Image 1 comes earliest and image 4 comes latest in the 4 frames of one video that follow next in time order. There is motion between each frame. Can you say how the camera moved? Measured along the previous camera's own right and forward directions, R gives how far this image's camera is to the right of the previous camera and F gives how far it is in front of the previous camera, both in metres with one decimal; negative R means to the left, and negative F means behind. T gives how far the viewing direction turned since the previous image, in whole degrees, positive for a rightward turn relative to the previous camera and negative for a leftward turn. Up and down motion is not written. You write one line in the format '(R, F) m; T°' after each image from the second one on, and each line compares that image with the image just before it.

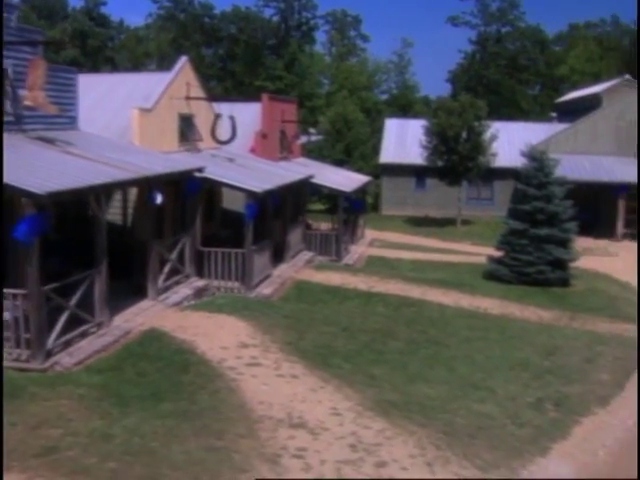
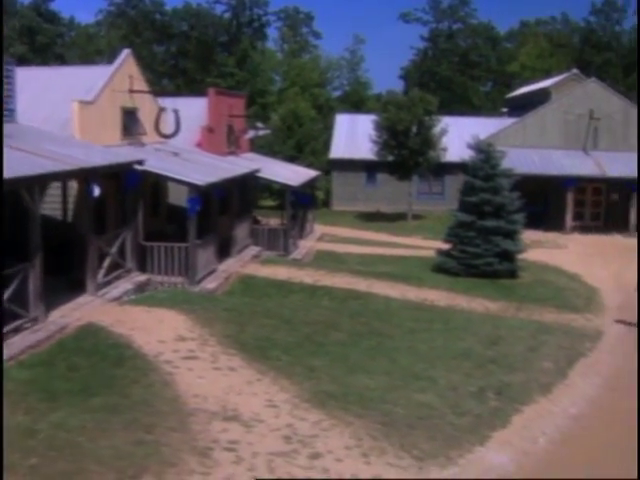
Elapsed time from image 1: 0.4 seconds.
(+0.2, +0.2) m; +2°
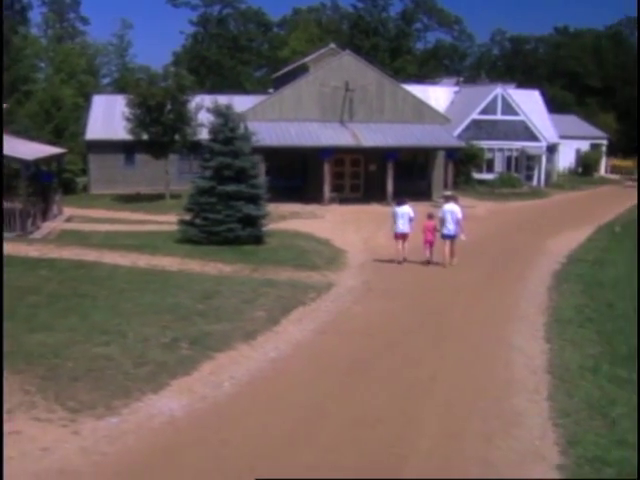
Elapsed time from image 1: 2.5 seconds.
(+1.0, +0.9) m; +10°
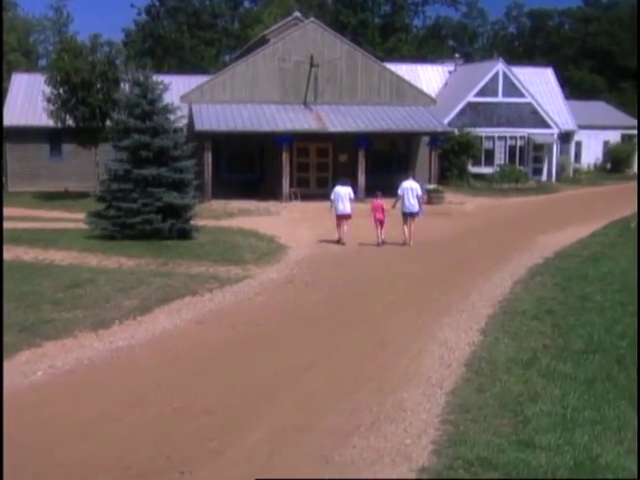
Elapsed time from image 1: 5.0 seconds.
(+3.4, +3.5) m; -8°
